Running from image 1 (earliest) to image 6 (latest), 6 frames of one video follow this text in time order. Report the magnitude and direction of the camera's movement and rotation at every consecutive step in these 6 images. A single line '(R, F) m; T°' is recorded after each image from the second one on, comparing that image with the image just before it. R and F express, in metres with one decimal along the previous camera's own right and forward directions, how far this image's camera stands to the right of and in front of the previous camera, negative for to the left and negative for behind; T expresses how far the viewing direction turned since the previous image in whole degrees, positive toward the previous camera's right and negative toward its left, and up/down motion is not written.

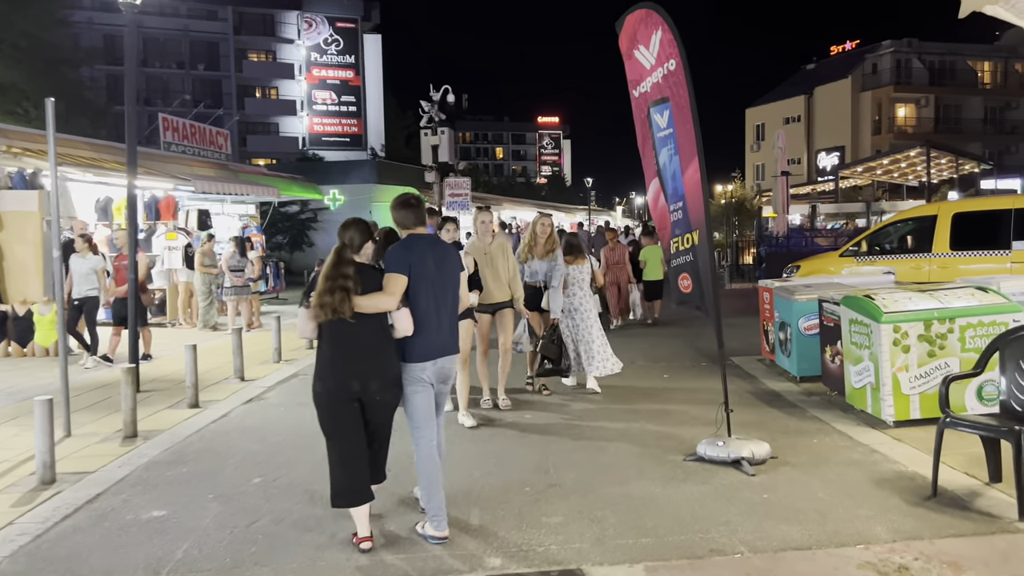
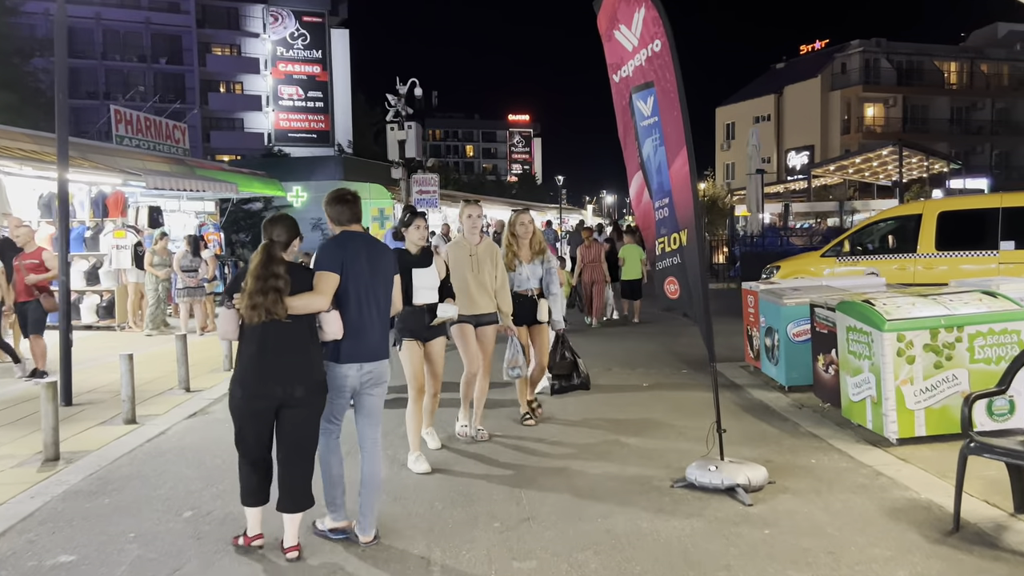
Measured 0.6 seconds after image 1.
(0.0, +0.7) m; +2°
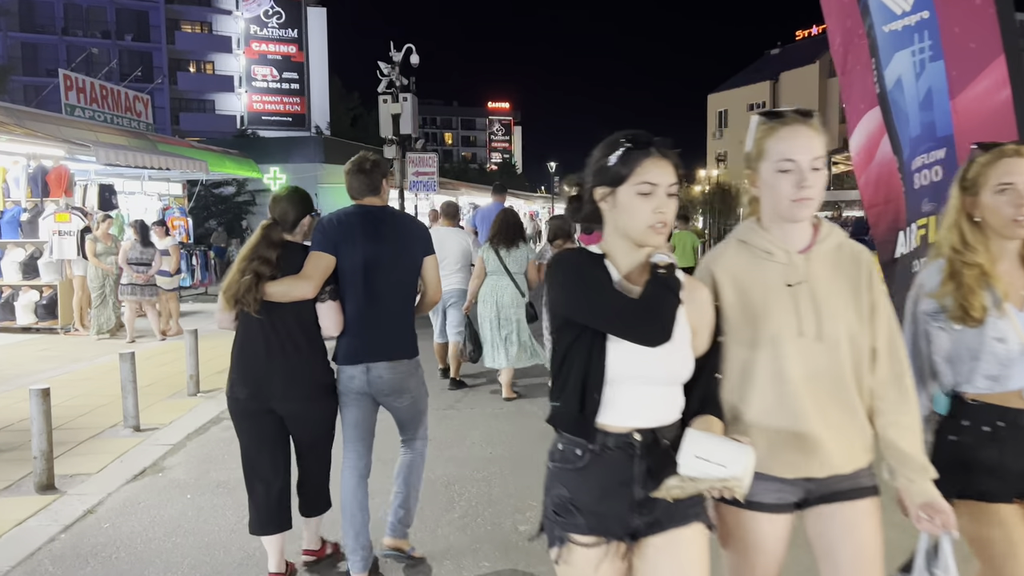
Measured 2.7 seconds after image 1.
(-0.8, +2.4) m; +2°
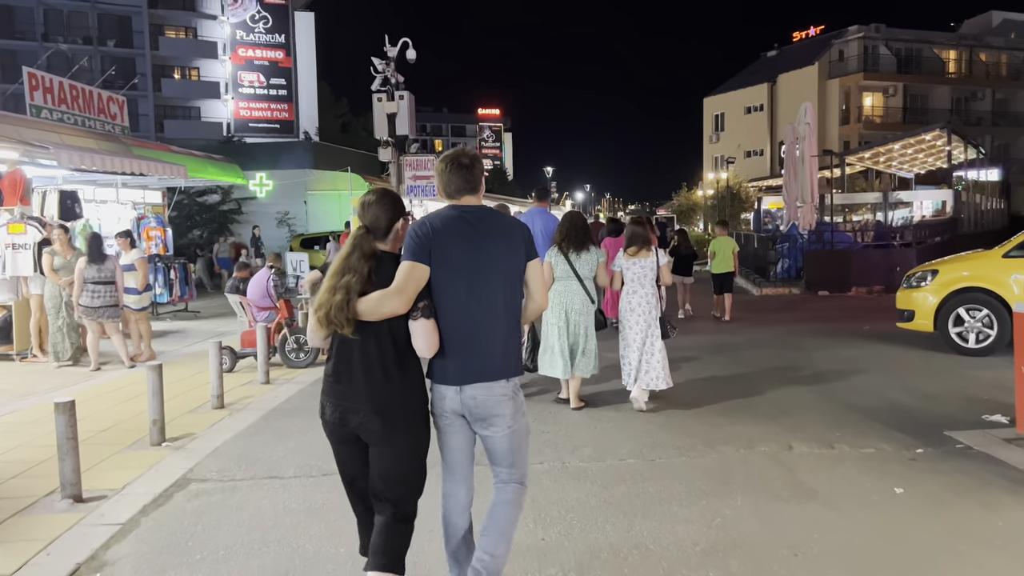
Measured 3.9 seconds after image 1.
(-0.3, +1.4) m; +1°
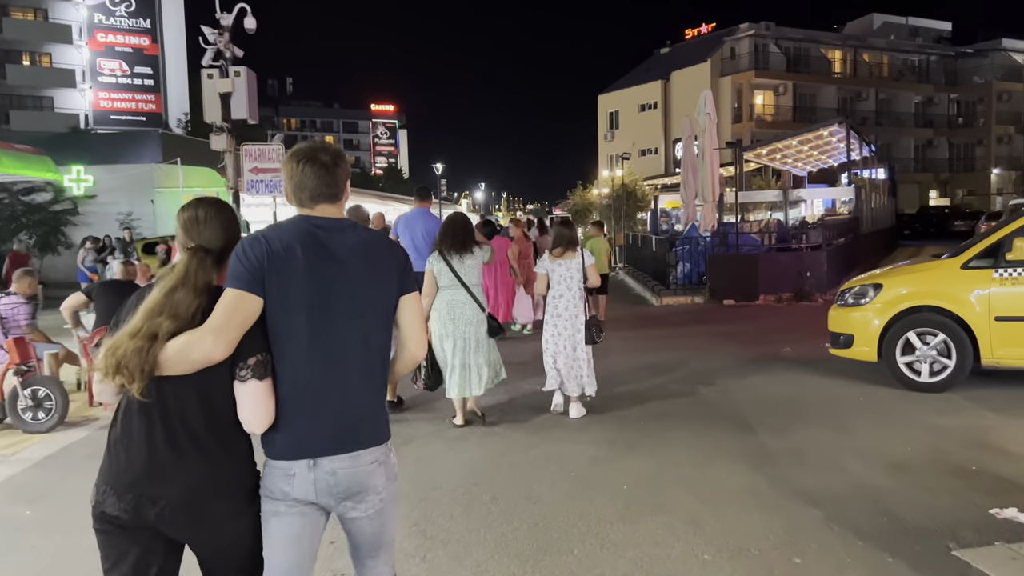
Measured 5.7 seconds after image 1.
(+0.6, +2.4) m; +7°
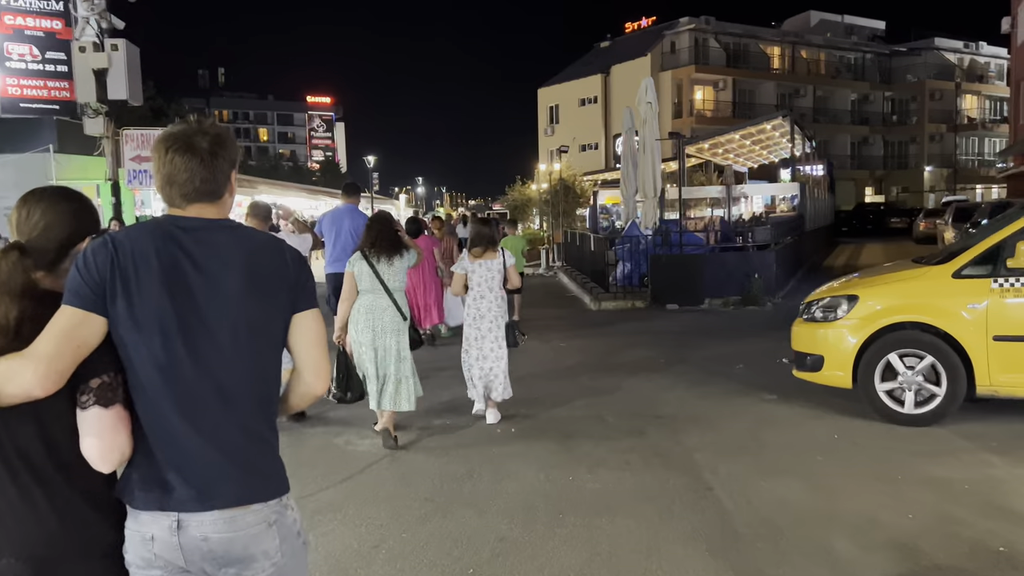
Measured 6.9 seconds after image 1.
(+0.3, +1.5) m; +4°
